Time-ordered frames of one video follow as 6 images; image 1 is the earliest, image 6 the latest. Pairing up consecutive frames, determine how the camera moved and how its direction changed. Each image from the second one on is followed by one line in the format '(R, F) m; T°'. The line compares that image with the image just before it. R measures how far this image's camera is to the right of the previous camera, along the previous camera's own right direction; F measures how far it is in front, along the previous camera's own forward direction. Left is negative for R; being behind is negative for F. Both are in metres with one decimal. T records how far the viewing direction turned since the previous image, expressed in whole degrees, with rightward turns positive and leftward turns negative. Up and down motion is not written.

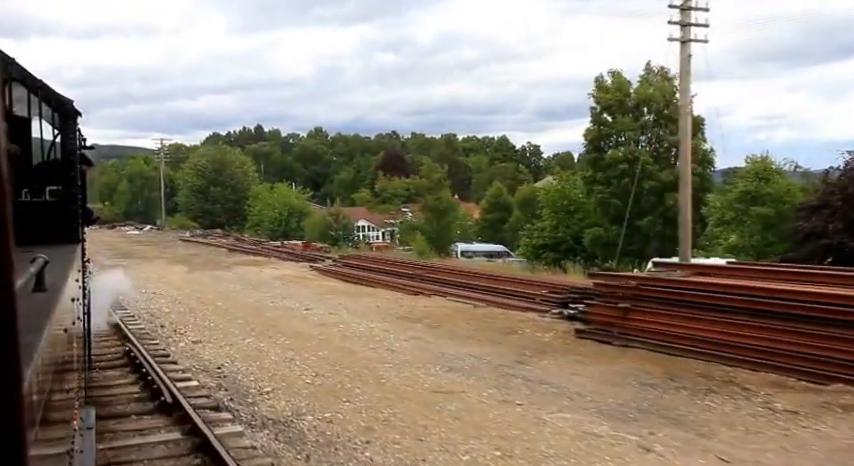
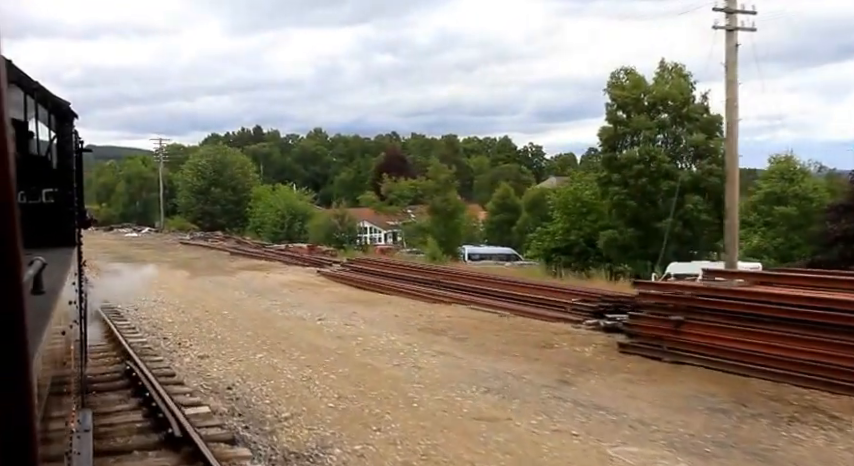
(-0.3, +0.9) m; 0°
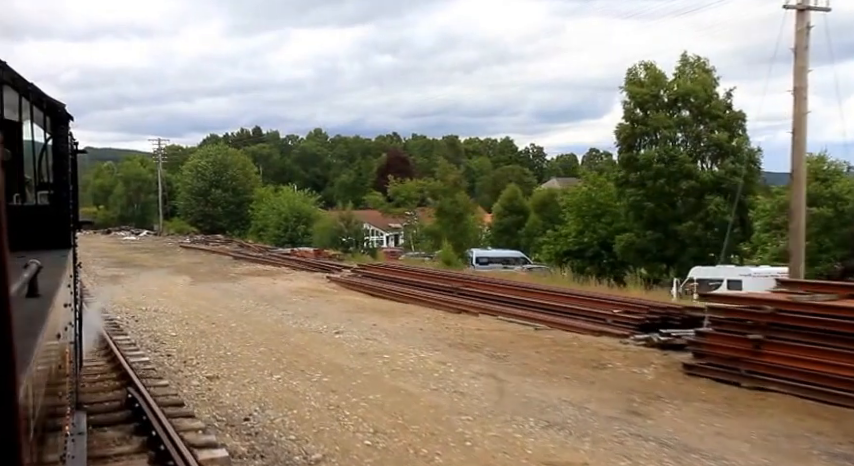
(-0.4, +1.1) m; 0°
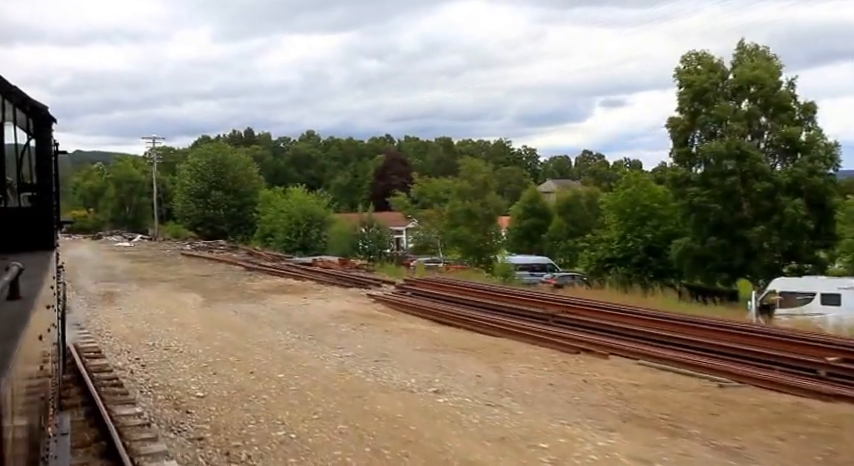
(-1.5, +3.6) m; +1°
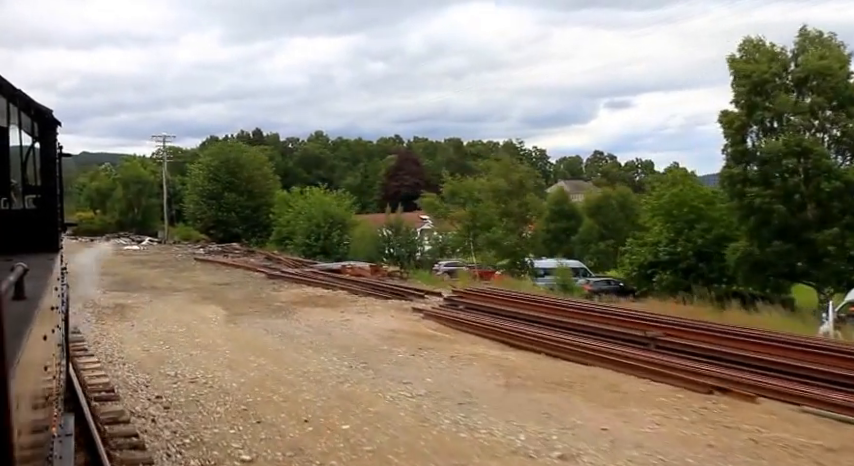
(-0.9, +2.1) m; 0°
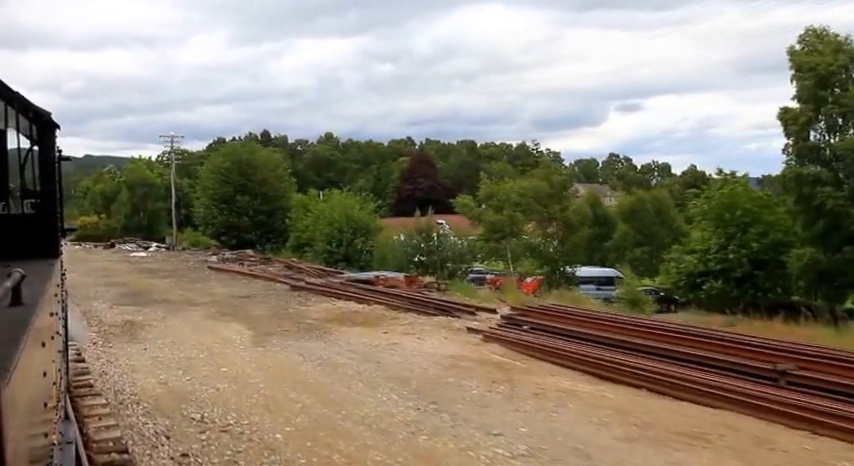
(-0.8, +1.9) m; -1°
